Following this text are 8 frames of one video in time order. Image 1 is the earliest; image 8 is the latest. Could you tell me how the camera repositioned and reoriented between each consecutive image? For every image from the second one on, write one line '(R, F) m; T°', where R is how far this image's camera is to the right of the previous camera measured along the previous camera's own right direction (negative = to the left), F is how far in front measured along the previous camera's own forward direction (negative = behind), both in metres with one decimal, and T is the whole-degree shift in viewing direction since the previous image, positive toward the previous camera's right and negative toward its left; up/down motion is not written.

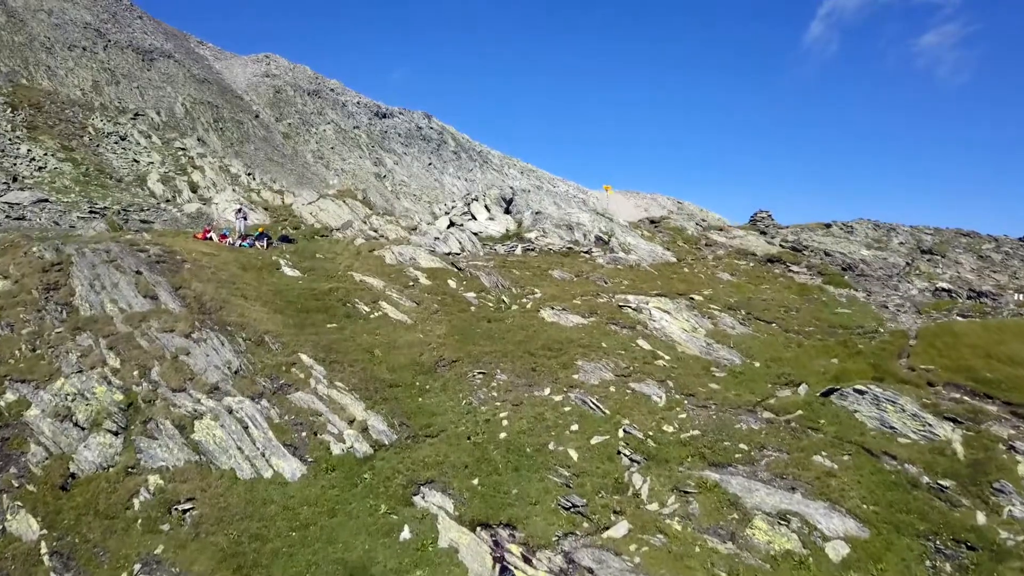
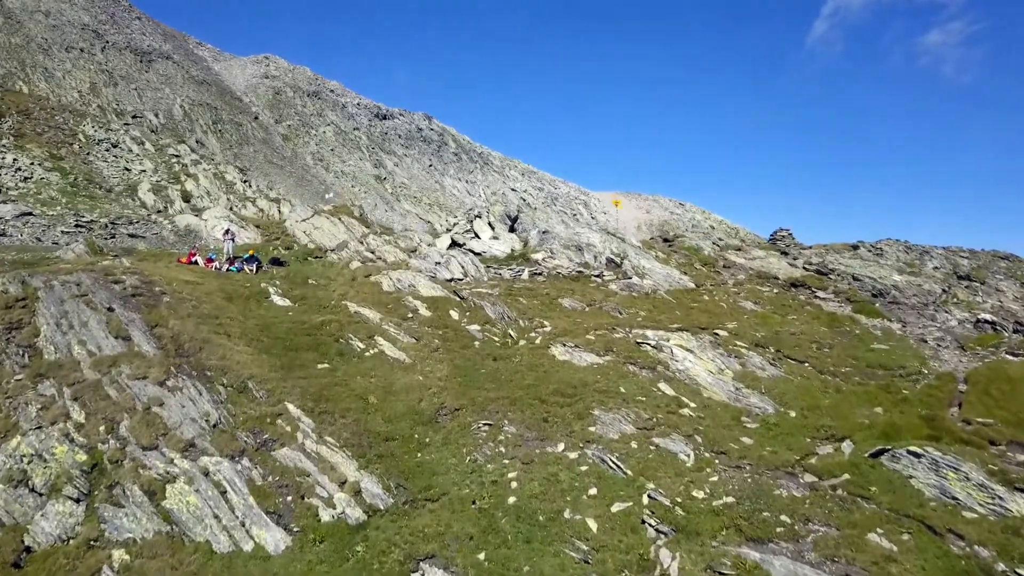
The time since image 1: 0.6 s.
(-0.3, +2.8) m; 0°
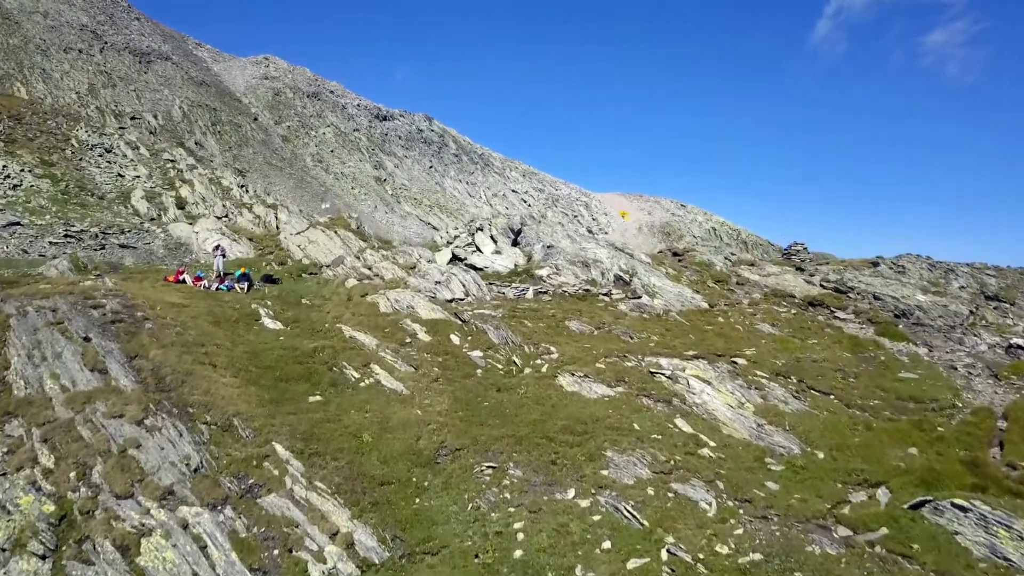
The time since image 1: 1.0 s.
(-0.2, +1.9) m; 0°
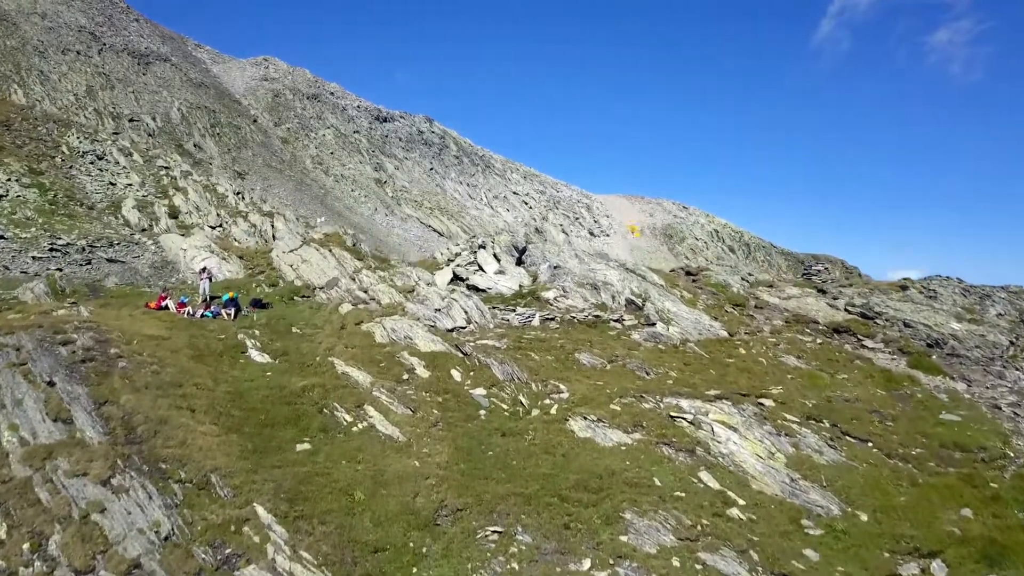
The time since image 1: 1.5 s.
(-0.2, +2.4) m; 0°
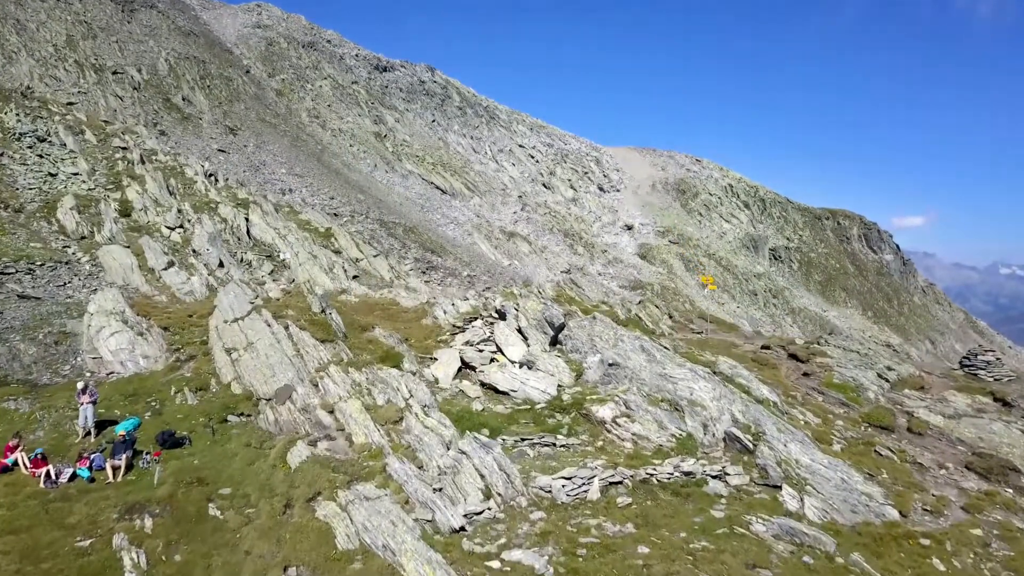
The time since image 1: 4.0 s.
(-1.1, +13.2) m; 0°
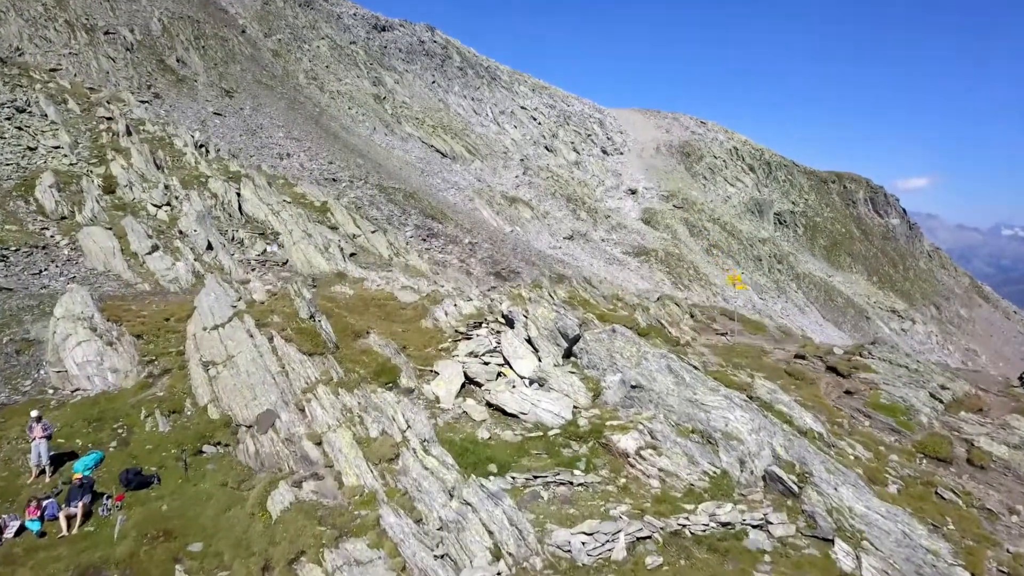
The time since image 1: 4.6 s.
(-0.3, +3.3) m; 0°
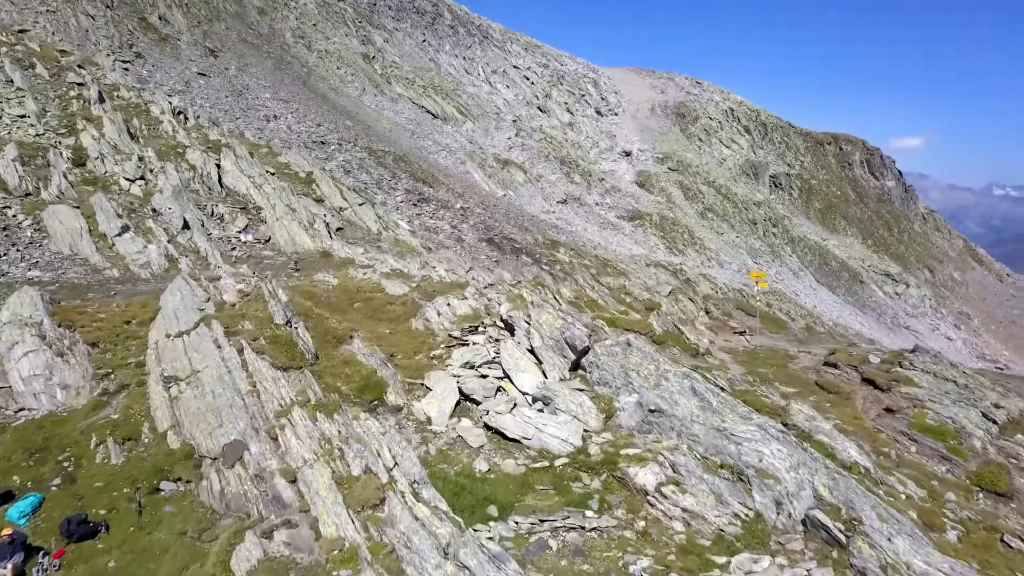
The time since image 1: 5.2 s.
(-0.3, +3.2) m; +1°
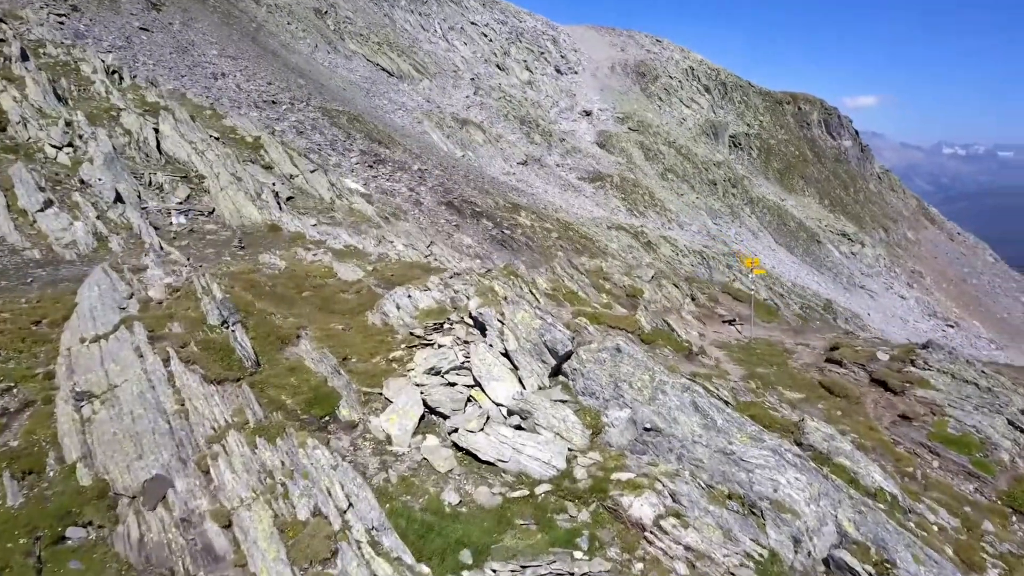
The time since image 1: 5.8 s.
(-0.3, +3.3) m; +3°
